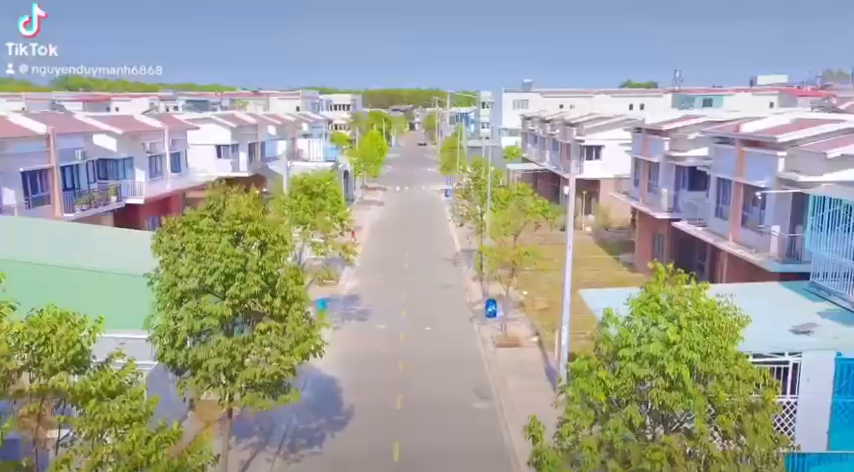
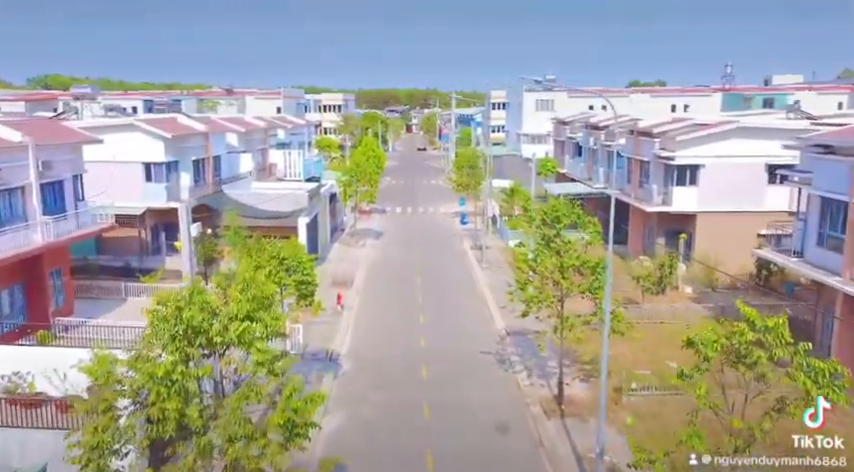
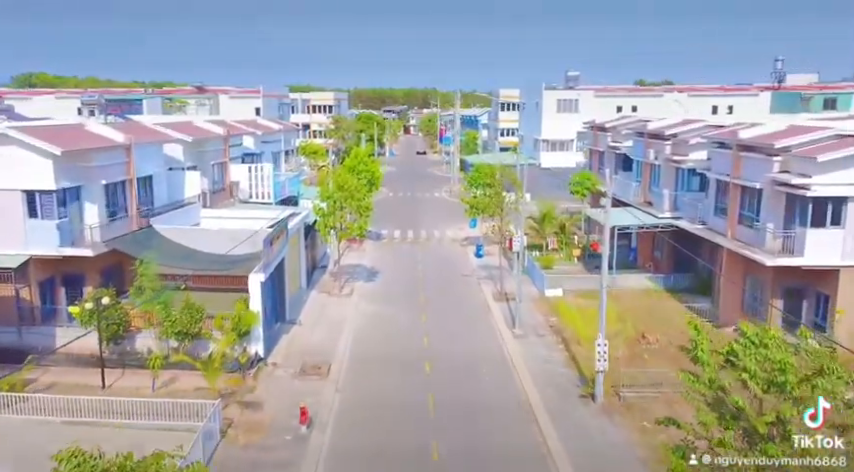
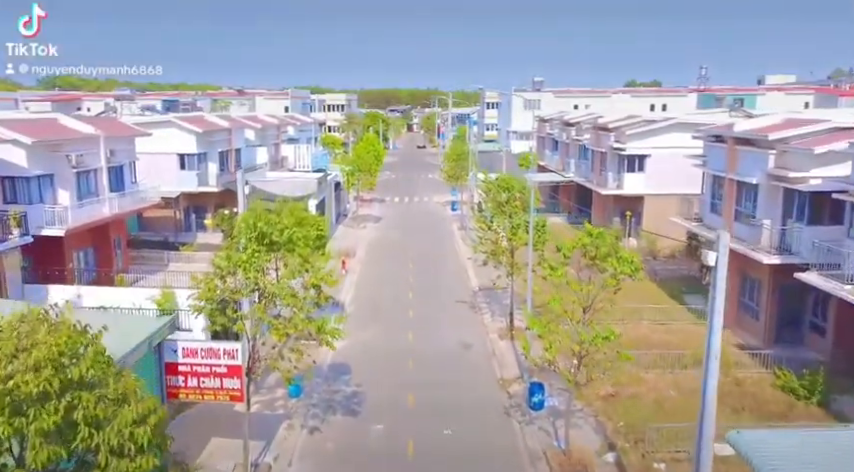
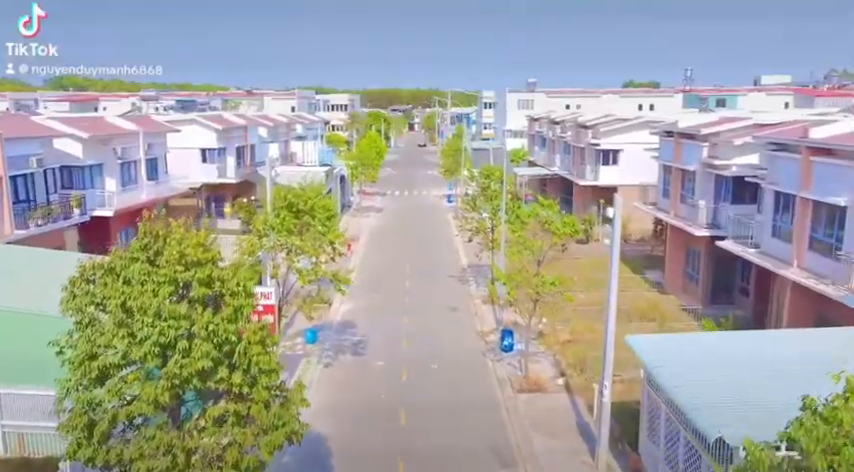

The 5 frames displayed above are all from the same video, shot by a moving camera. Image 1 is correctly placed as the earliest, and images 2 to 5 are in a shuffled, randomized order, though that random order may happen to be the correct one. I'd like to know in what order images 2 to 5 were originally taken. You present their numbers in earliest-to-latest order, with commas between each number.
5, 4, 2, 3
